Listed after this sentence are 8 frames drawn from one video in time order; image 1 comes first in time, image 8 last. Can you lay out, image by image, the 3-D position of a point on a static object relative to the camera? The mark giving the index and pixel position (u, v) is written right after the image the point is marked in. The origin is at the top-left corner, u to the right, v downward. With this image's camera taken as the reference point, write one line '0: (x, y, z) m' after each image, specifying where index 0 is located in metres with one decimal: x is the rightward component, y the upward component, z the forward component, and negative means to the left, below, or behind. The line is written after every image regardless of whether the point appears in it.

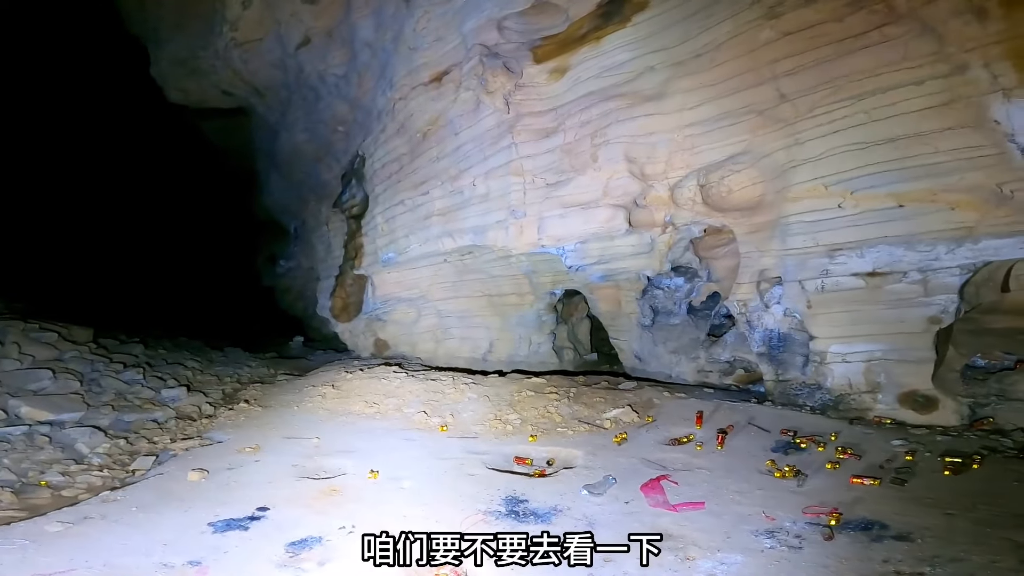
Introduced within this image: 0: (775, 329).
0: (+2.6, -0.4, +5.3) m
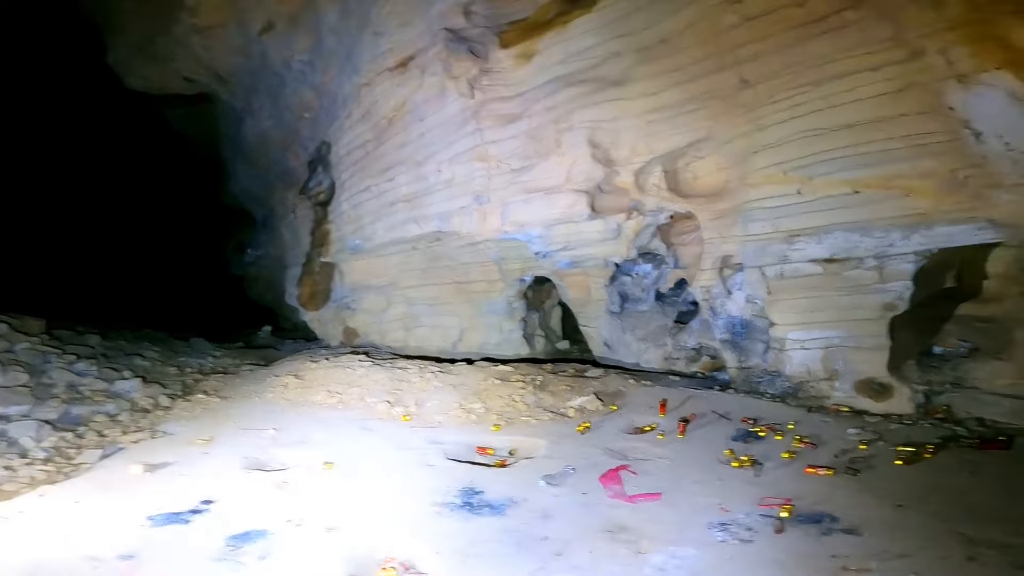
0: (+2.3, -0.3, +5.3) m
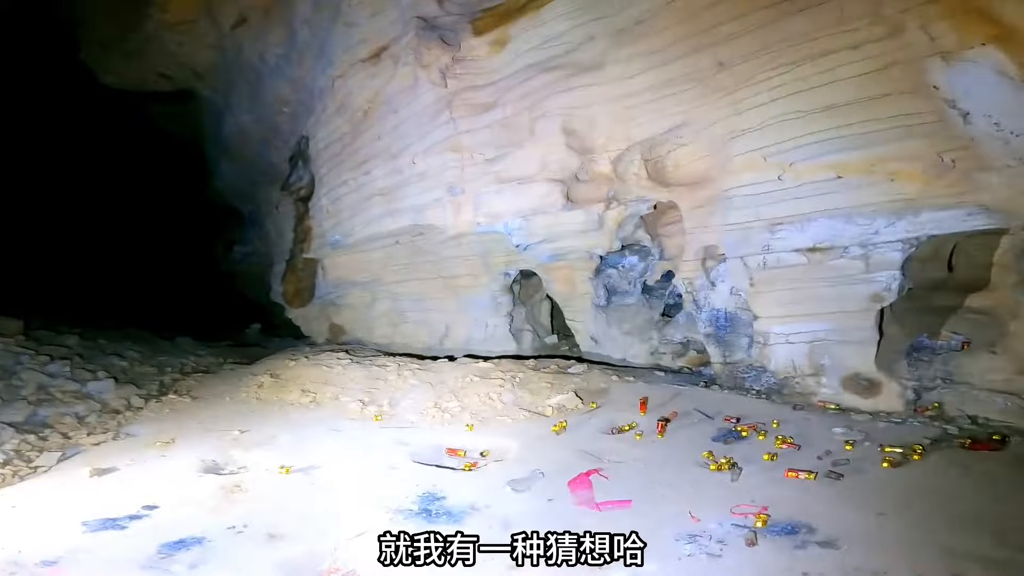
0: (+2.0, -0.2, +5.1) m
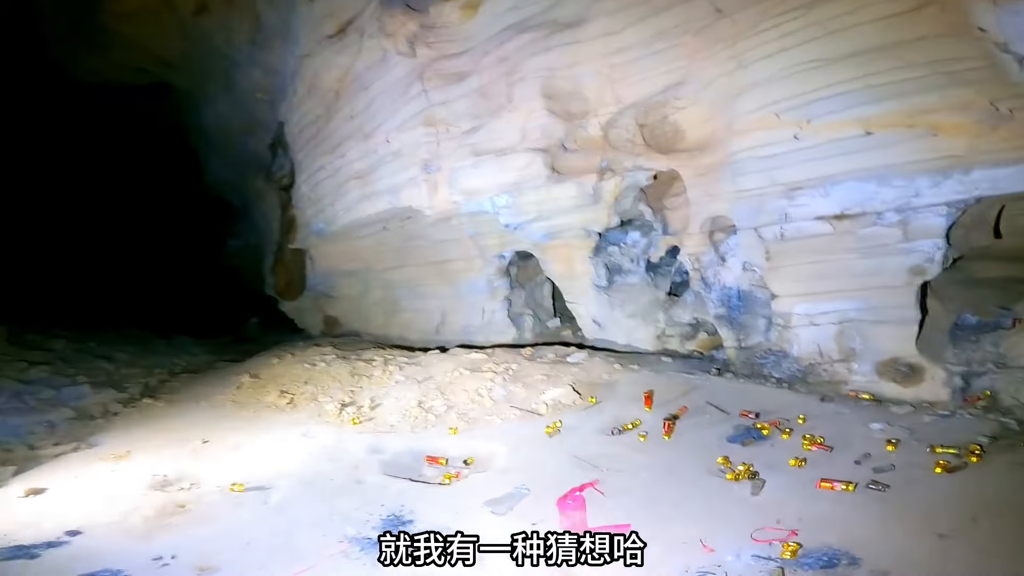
0: (+1.9, 0.0, +4.6) m
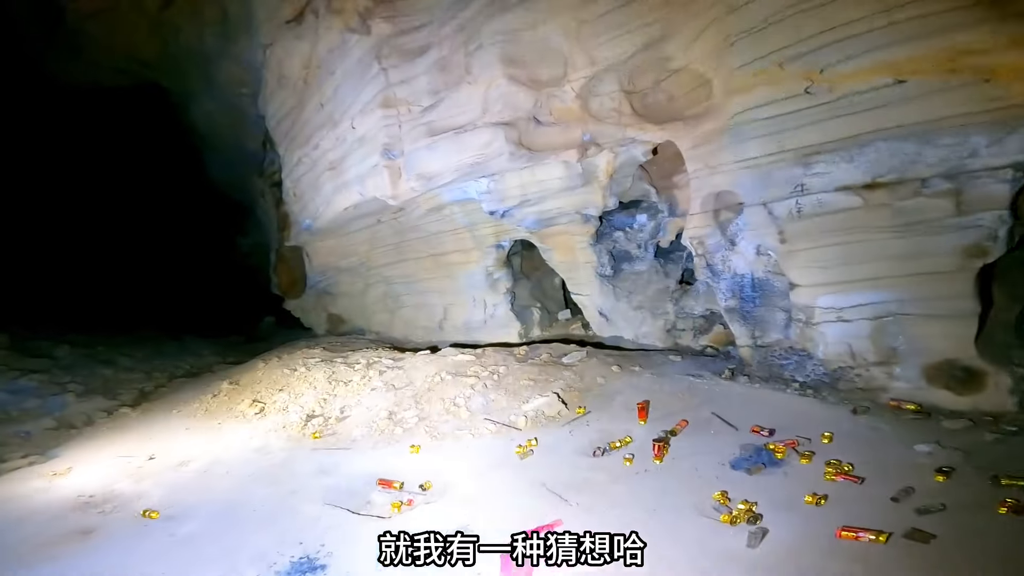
0: (+1.7, +0.1, +3.9) m
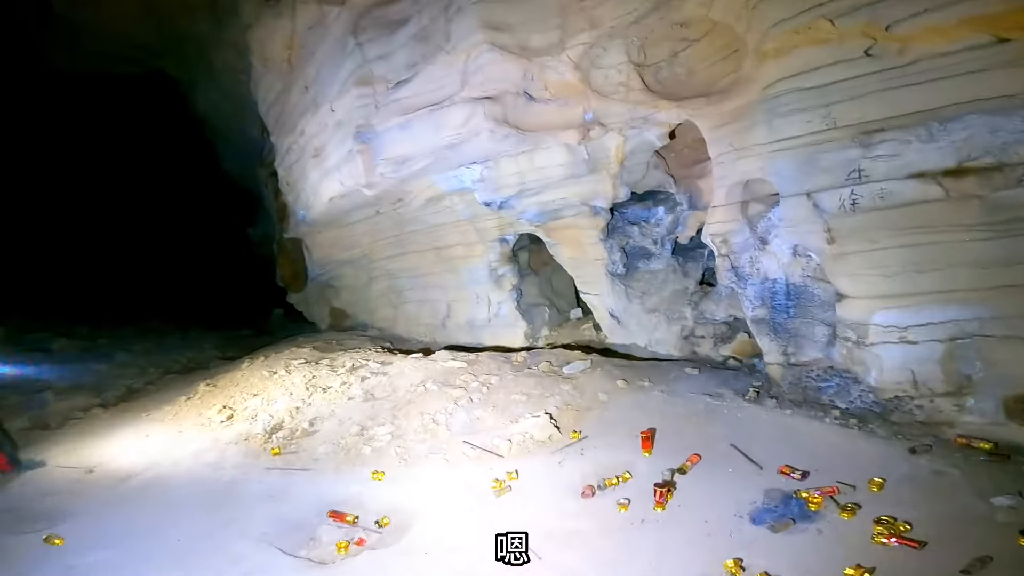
0: (+1.7, 0.0, +3.3) m
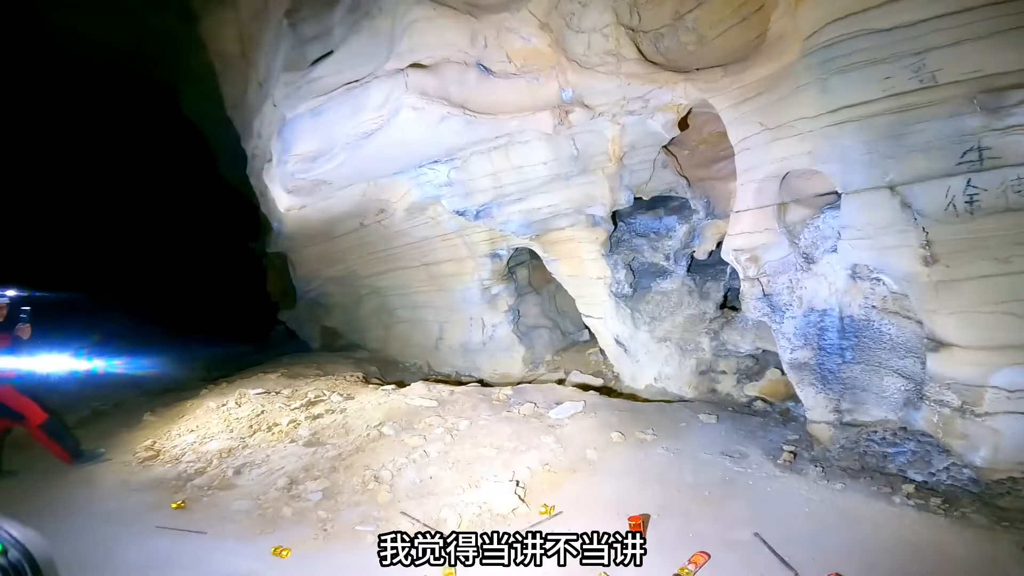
0: (+1.5, -0.1, +2.5) m
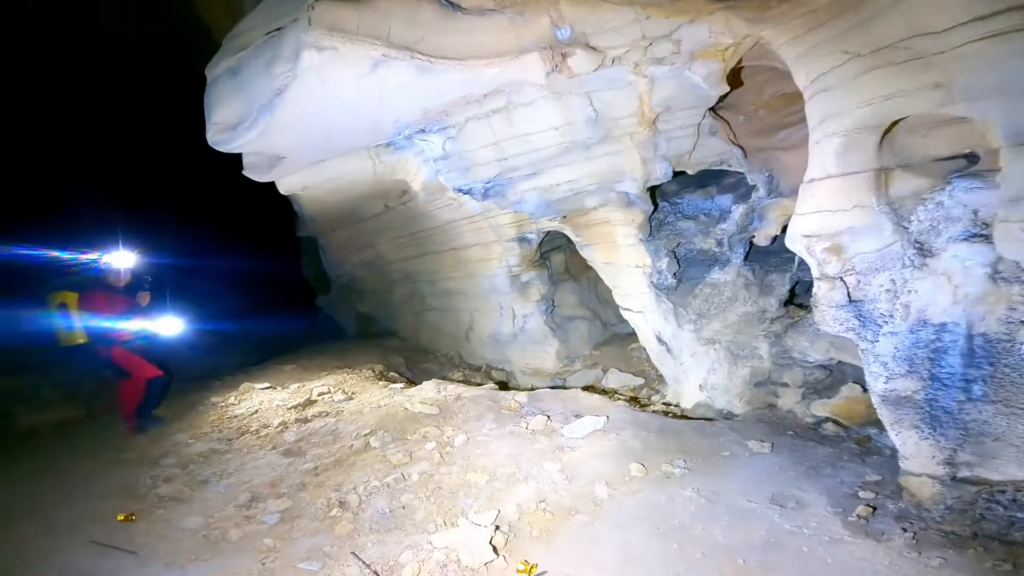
0: (+1.4, -0.1, +1.7) m
